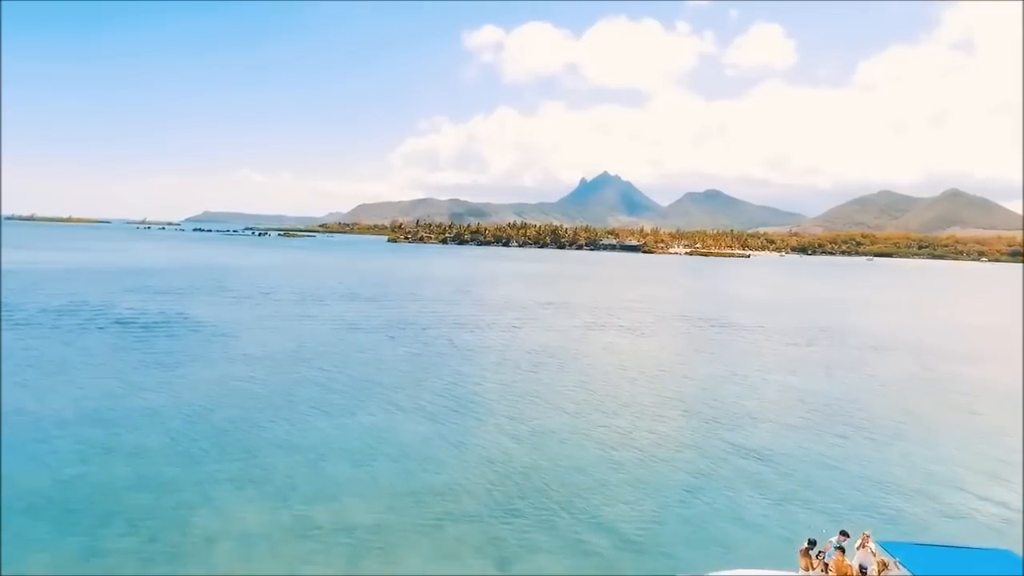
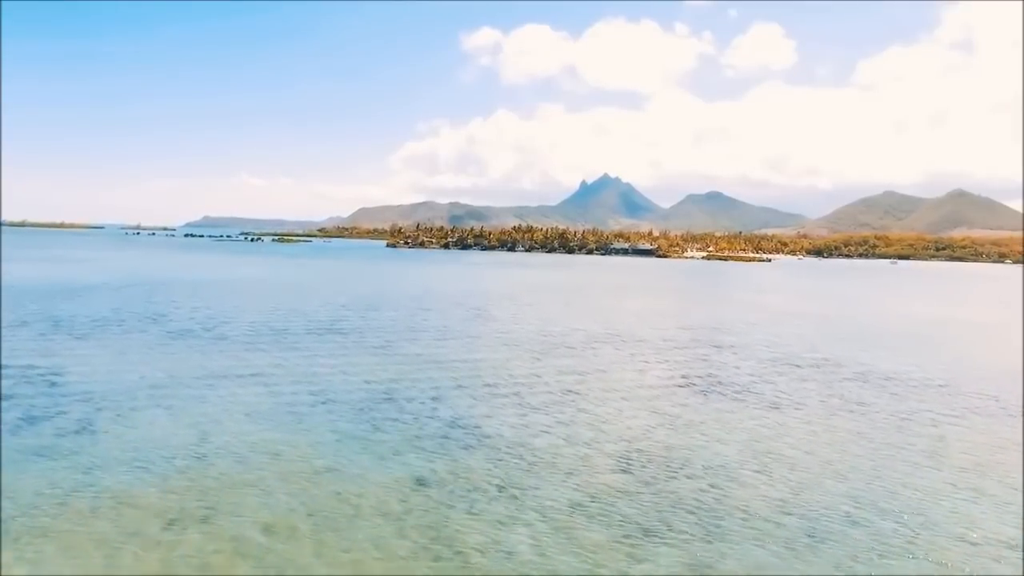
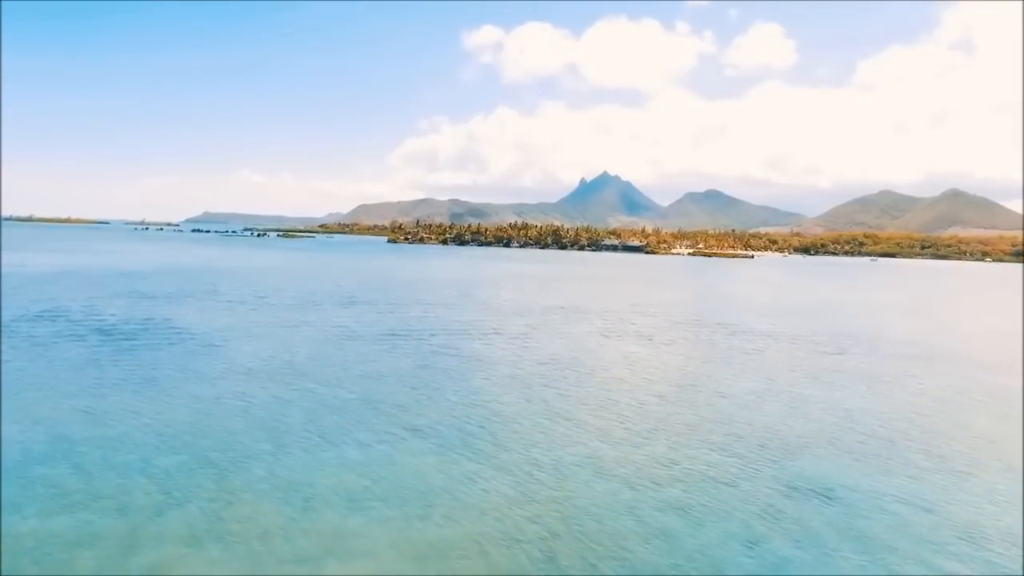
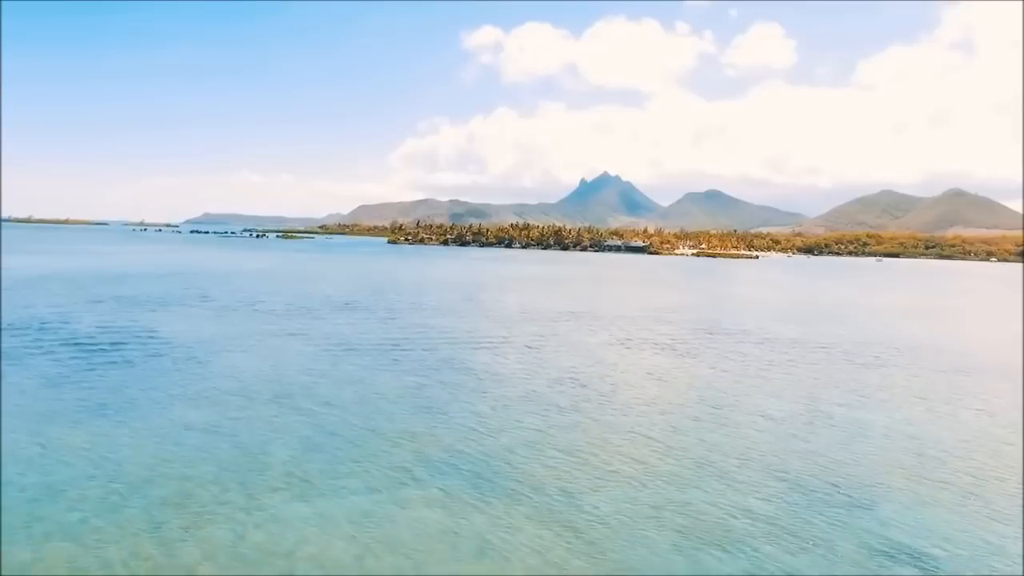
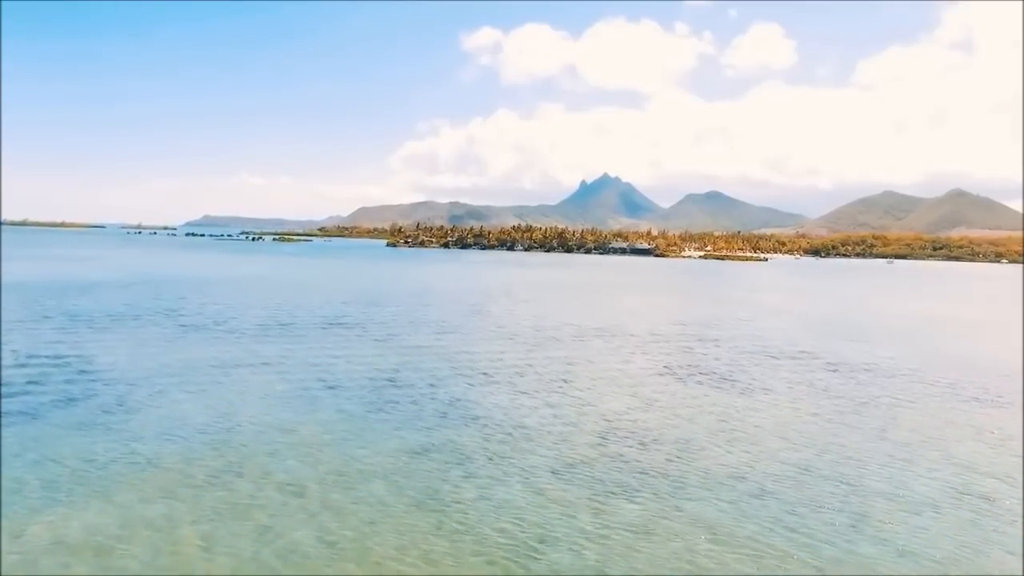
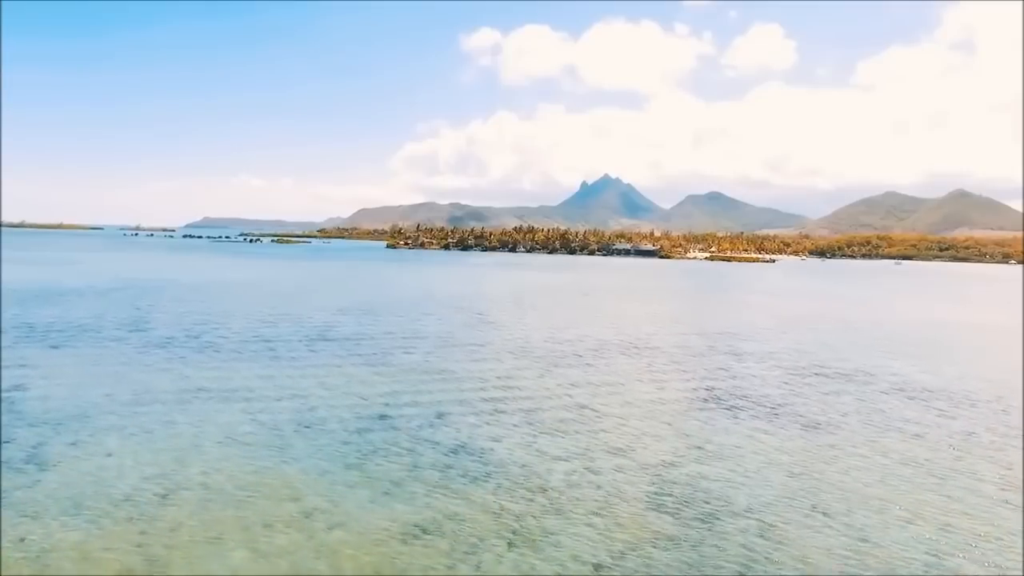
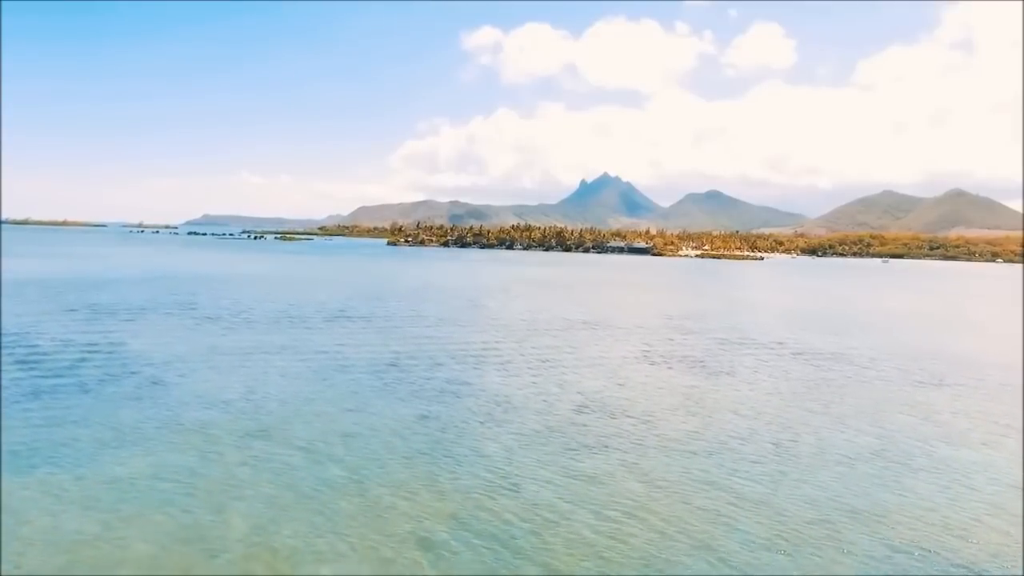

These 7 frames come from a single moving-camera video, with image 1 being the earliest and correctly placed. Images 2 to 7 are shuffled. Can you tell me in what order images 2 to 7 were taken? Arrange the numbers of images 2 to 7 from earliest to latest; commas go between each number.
3, 4, 7, 5, 2, 6
